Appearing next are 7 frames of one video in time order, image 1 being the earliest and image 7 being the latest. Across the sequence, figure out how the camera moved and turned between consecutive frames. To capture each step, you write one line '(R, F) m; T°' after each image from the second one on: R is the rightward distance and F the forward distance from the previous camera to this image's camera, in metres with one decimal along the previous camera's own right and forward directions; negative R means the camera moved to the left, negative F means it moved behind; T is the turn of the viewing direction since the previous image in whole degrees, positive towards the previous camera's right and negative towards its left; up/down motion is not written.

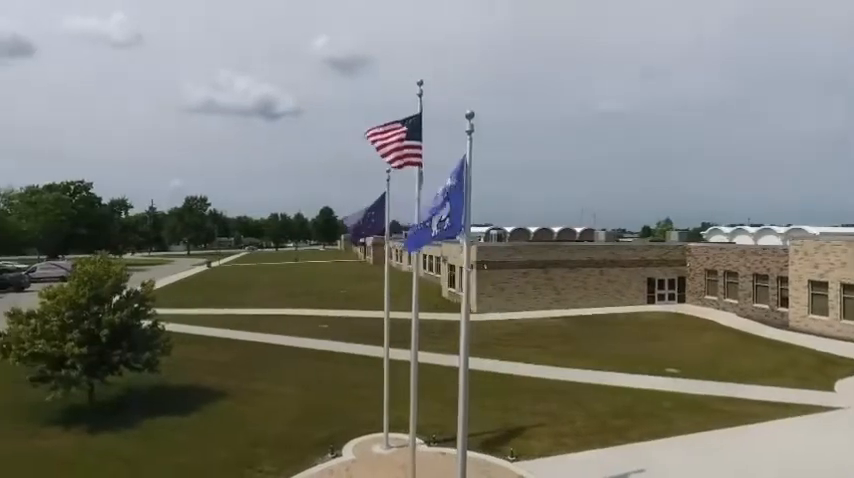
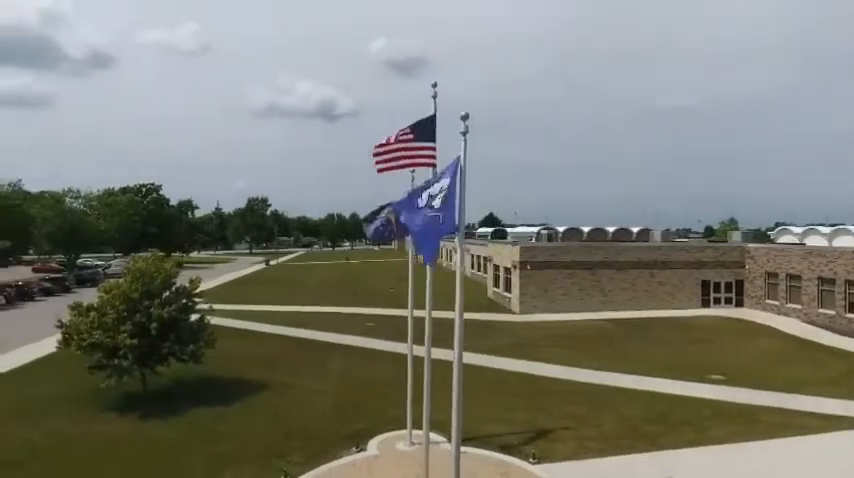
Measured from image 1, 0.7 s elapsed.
(+0.9, -0.1) m; -6°
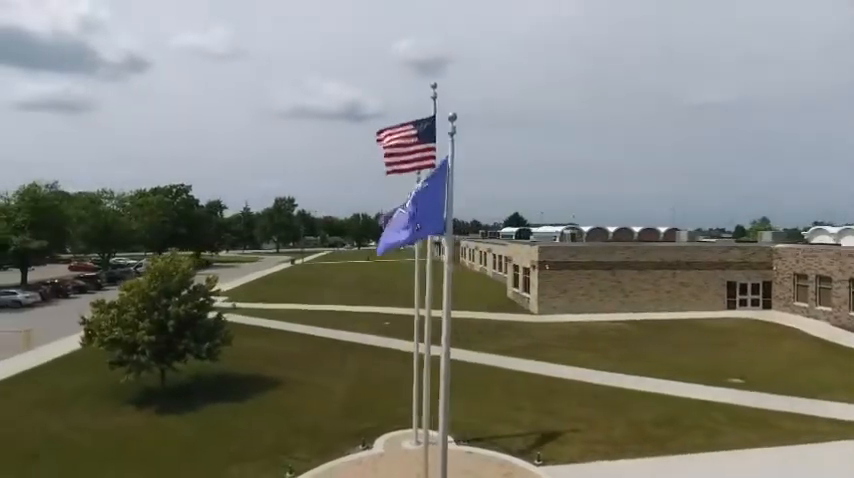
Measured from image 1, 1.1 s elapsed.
(+0.6, 0.0) m; -3°
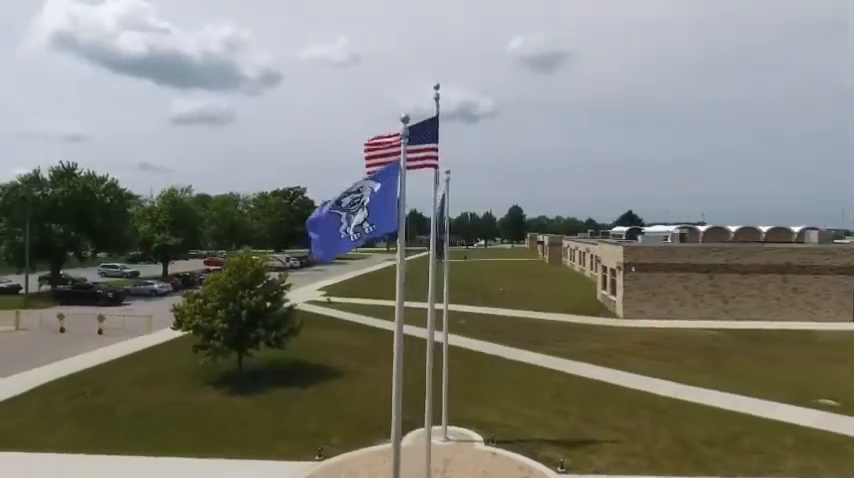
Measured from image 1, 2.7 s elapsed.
(+2.3, +0.1) m; -13°
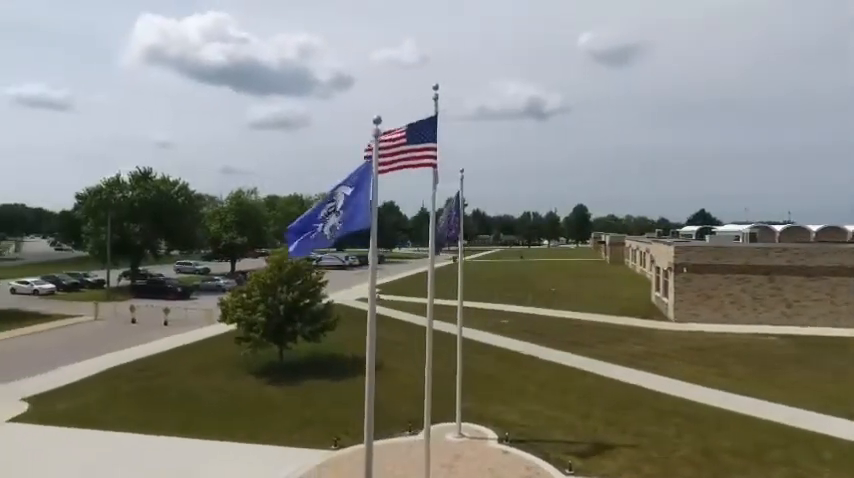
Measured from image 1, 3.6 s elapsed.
(+1.4, -0.1) m; -7°
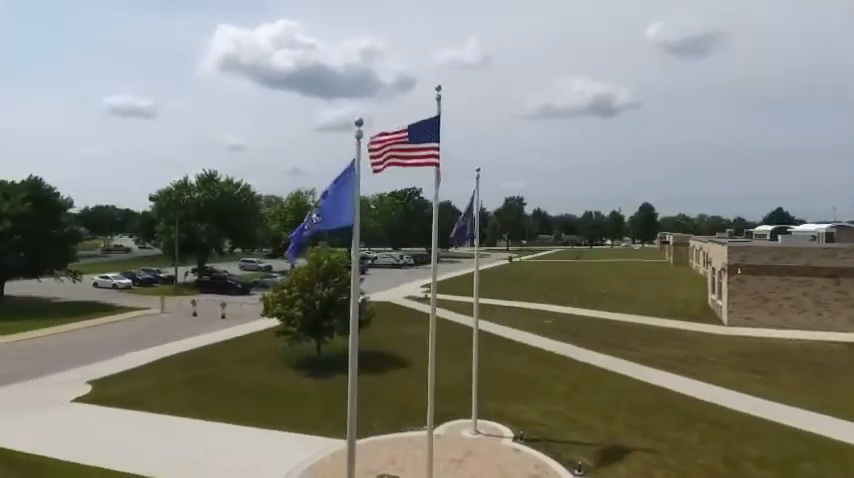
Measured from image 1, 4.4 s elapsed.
(+1.3, -0.2) m; -7°
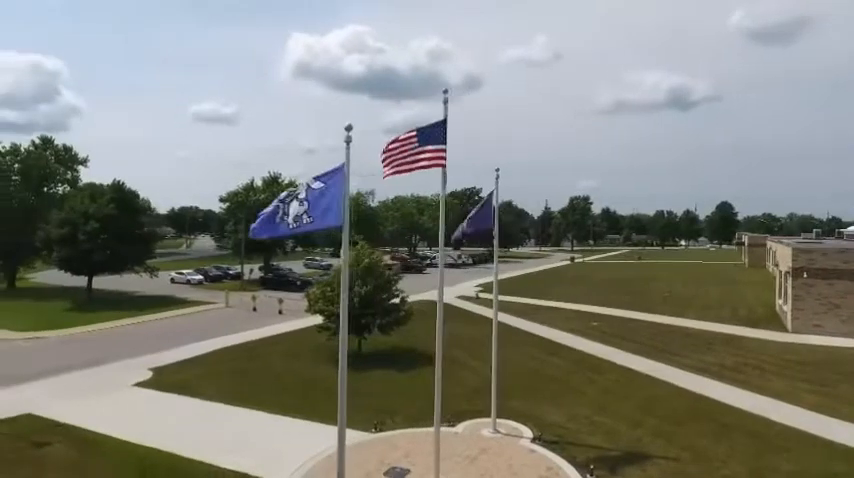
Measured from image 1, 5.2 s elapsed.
(+1.3, -0.2) m; -7°
